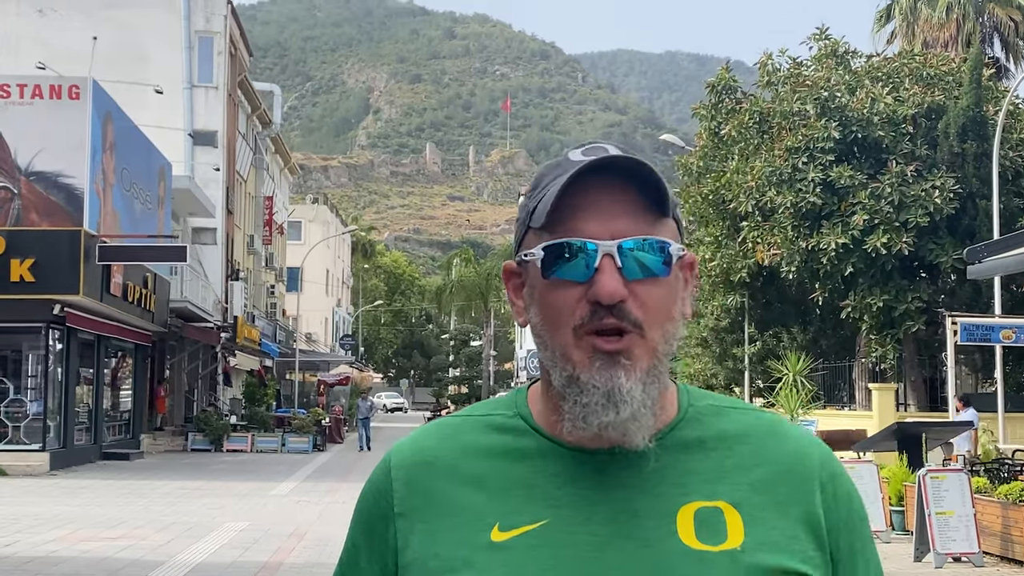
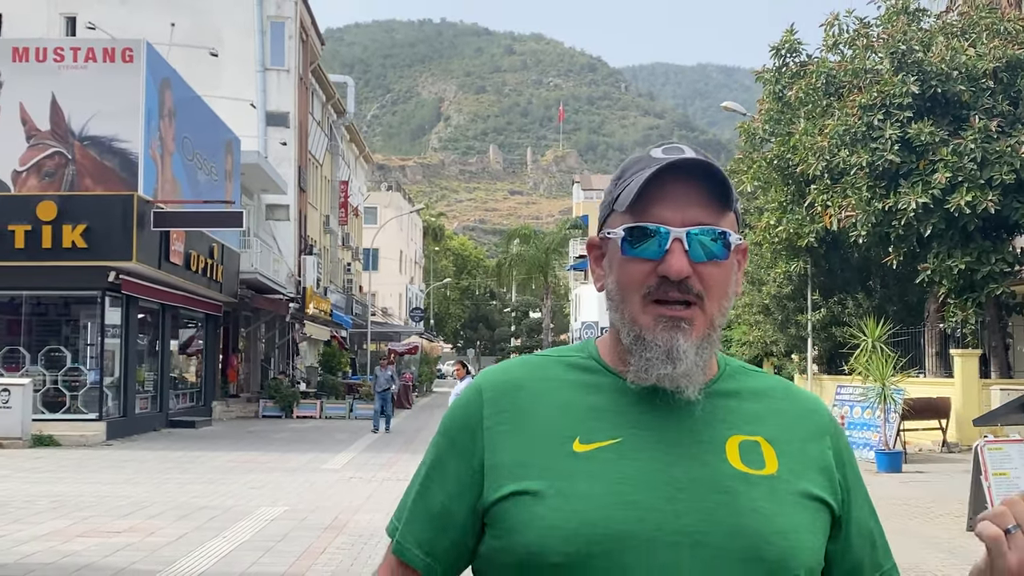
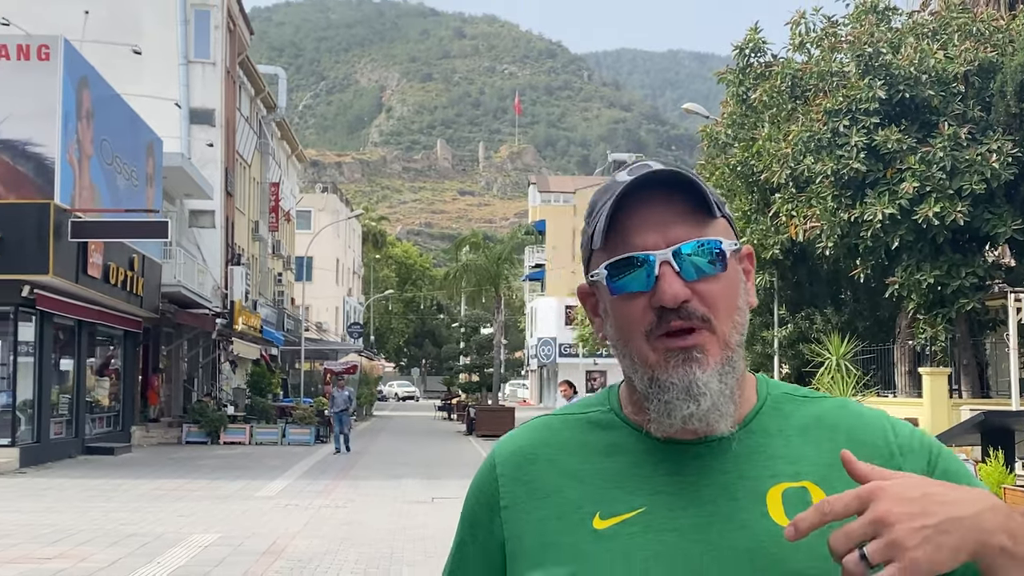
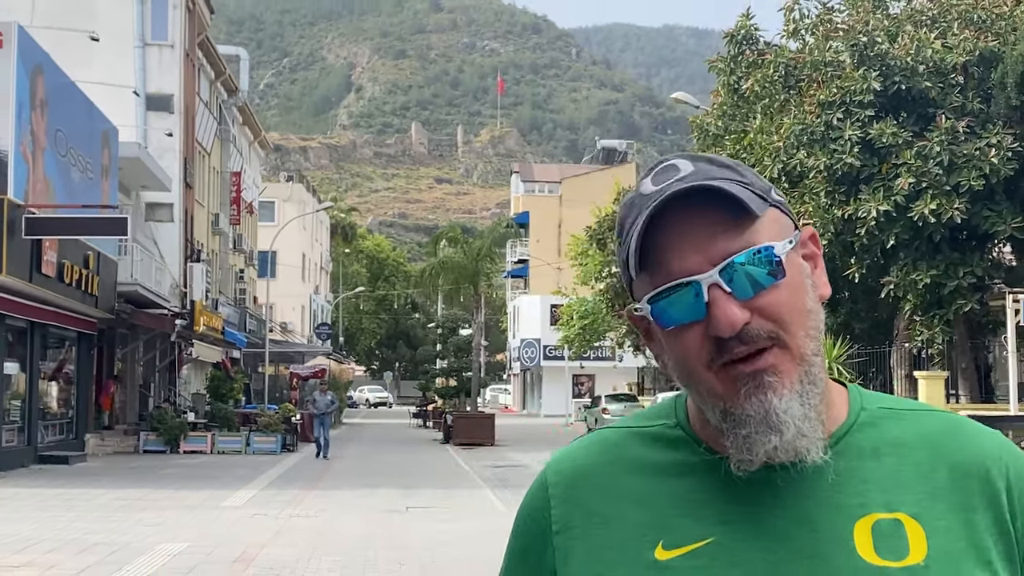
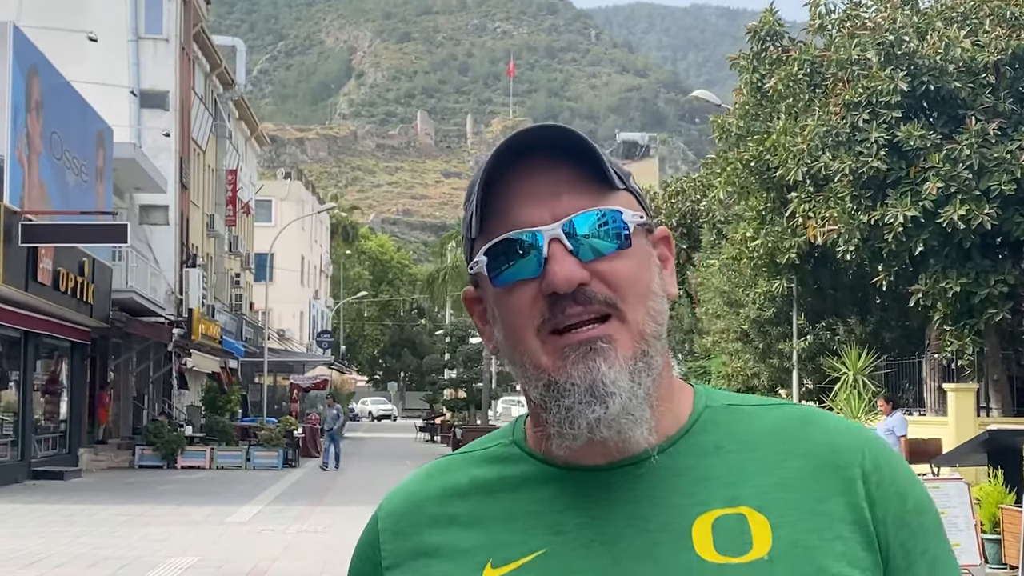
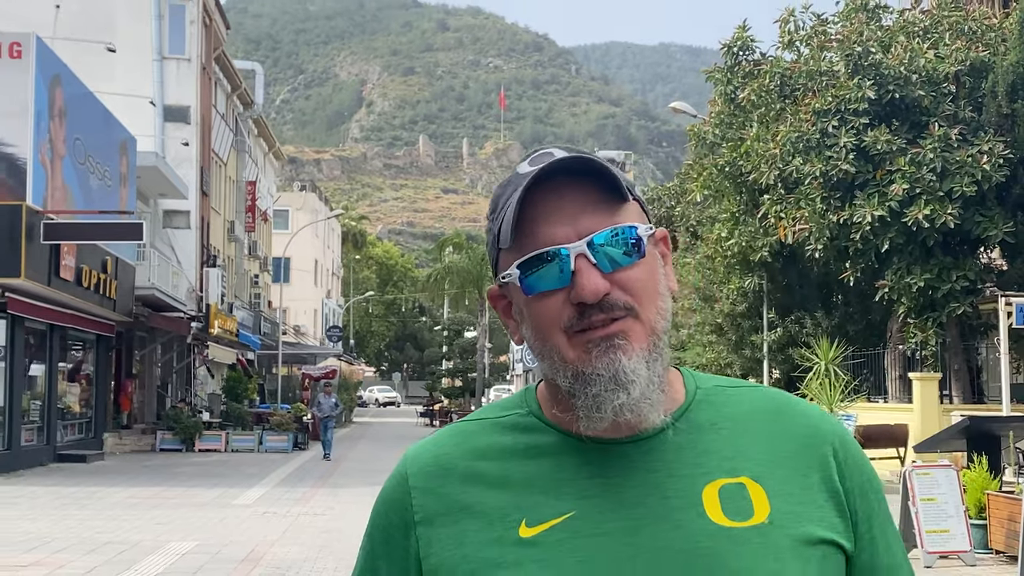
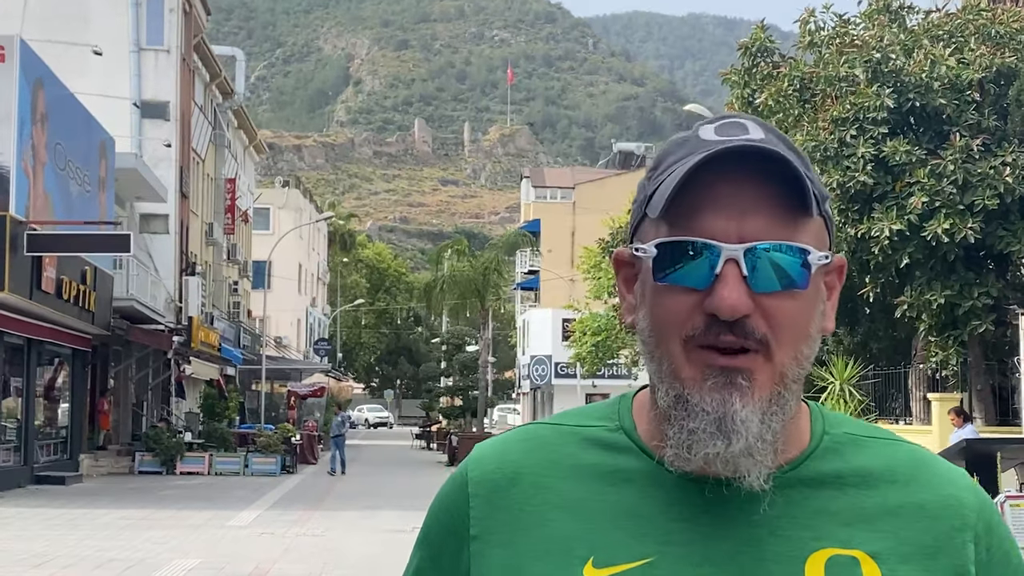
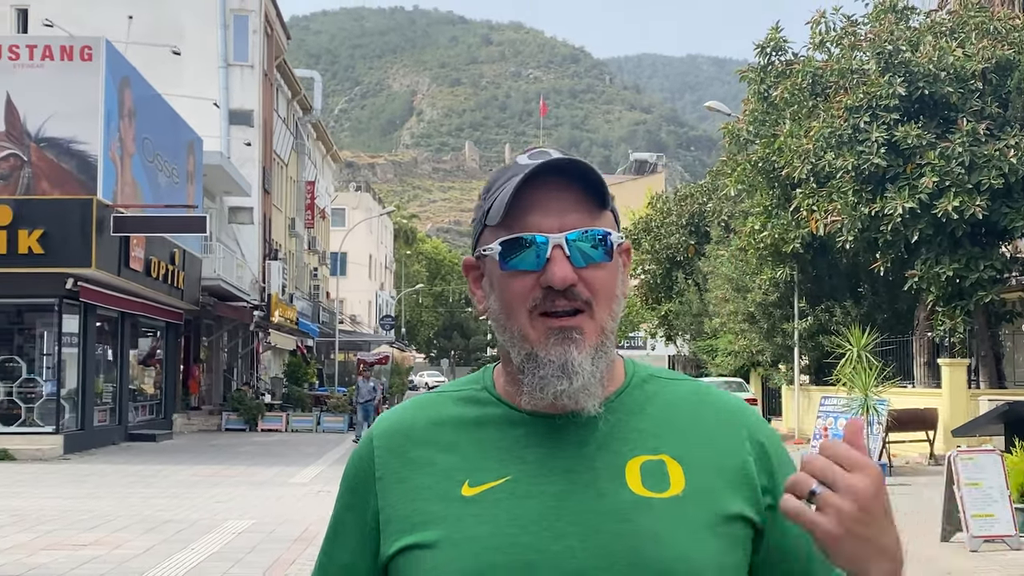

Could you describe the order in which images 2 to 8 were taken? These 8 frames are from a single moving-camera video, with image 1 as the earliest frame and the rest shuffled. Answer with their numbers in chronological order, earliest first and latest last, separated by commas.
7, 5, 4, 6, 3, 8, 2
